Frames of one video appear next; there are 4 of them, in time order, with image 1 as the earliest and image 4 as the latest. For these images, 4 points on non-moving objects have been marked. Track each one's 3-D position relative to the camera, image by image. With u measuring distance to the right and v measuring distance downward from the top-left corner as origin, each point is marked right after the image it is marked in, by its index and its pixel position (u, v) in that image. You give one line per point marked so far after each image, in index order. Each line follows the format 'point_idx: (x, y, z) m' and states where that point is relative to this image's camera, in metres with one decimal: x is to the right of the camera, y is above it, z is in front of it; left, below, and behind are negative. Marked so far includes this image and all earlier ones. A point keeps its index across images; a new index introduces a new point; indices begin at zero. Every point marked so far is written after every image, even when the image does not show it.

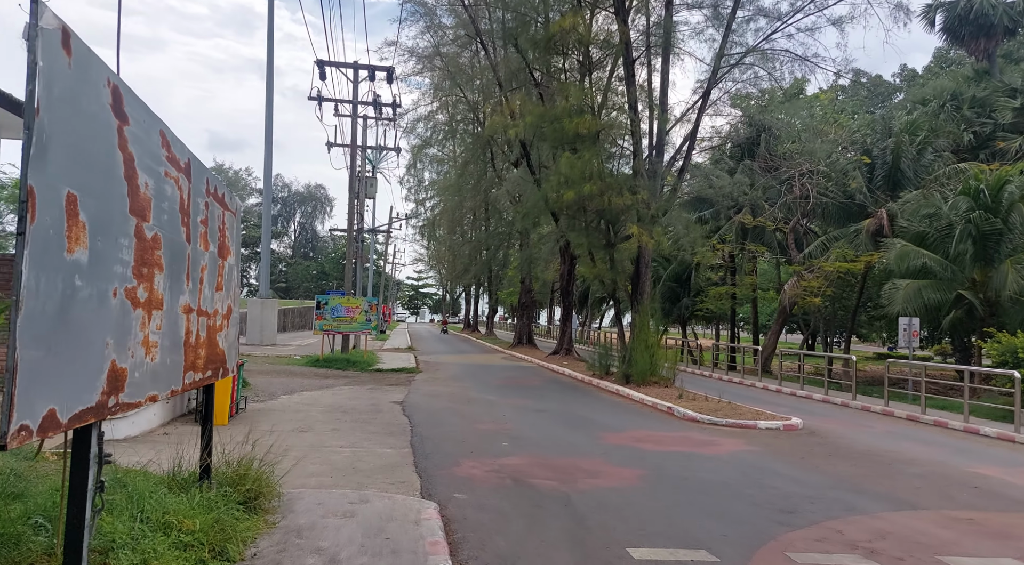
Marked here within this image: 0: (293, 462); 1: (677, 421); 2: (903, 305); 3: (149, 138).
0: (-2.5, -2.1, +7.8) m
1: (+2.8, -2.4, +11.6) m
2: (+10.8, -0.6, +18.6) m
3: (-1.9, +0.7, +3.5) m
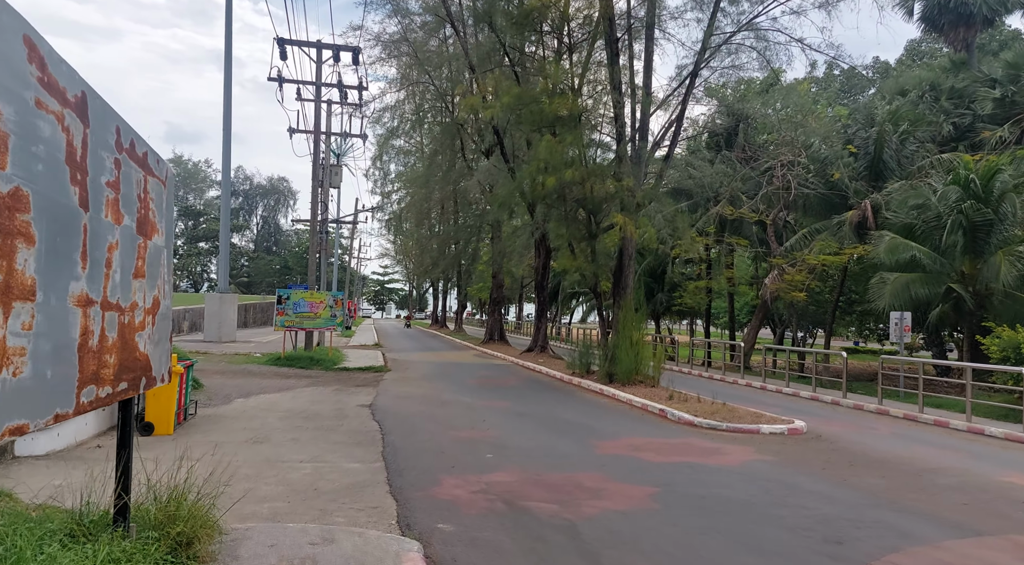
0: (-2.6, -2.0, +6.6) m
1: (+2.5, -2.3, +10.7) m
2: (+10.1, -0.4, +18.1) m
3: (-1.7, +0.8, +2.3) m
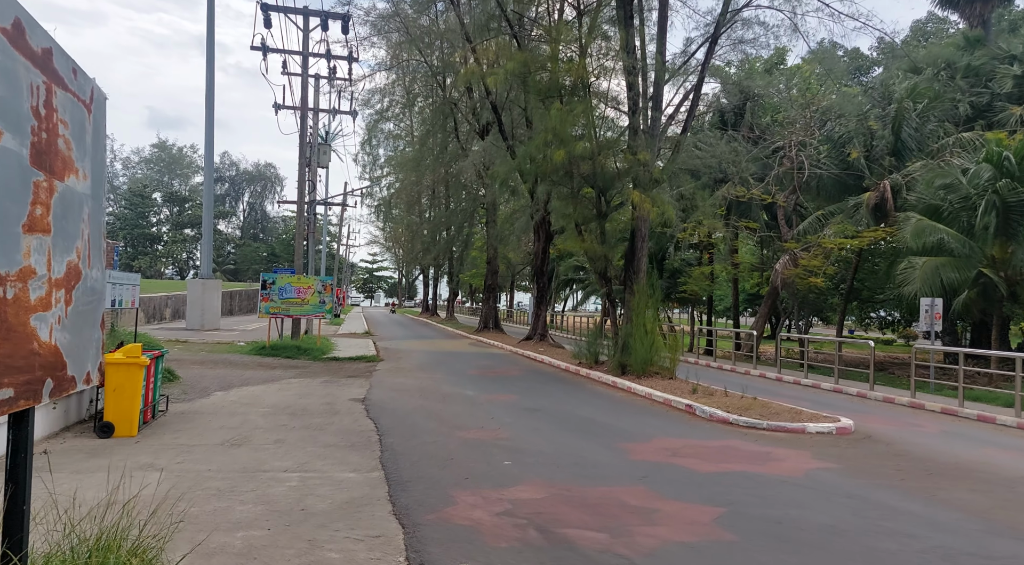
0: (-2.4, -1.7, +5.4) m
1: (+2.7, -2.0, +9.6) m
2: (+10.2, -0.1, +17.0) m
3: (-1.4, +1.0, +1.0) m
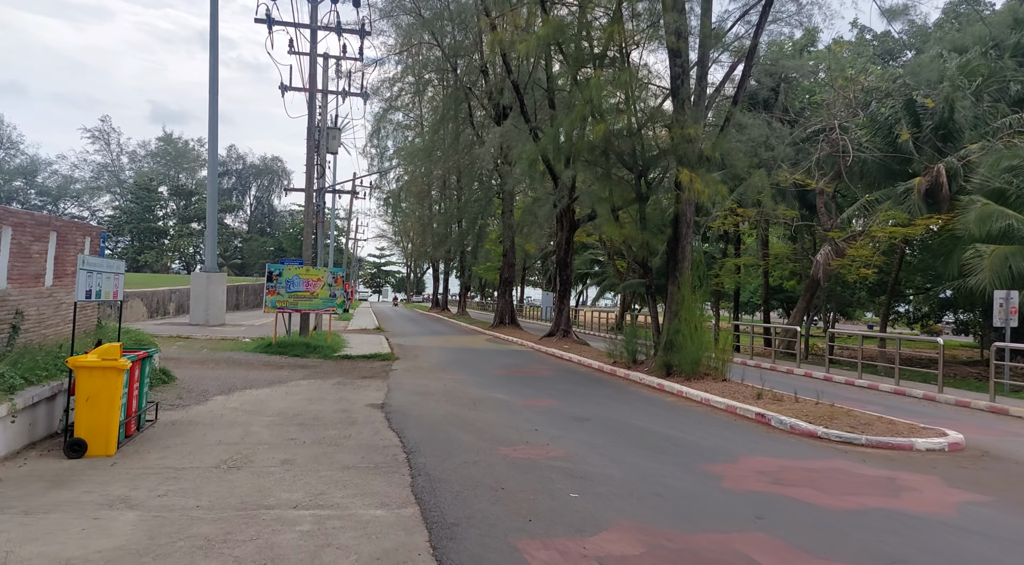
0: (-1.8, -1.6, +4.0) m
1: (+3.3, -1.8, +8.1) m
2: (+10.8, +0.1, +15.5) m
3: (-0.9, +1.0, -0.4) m
